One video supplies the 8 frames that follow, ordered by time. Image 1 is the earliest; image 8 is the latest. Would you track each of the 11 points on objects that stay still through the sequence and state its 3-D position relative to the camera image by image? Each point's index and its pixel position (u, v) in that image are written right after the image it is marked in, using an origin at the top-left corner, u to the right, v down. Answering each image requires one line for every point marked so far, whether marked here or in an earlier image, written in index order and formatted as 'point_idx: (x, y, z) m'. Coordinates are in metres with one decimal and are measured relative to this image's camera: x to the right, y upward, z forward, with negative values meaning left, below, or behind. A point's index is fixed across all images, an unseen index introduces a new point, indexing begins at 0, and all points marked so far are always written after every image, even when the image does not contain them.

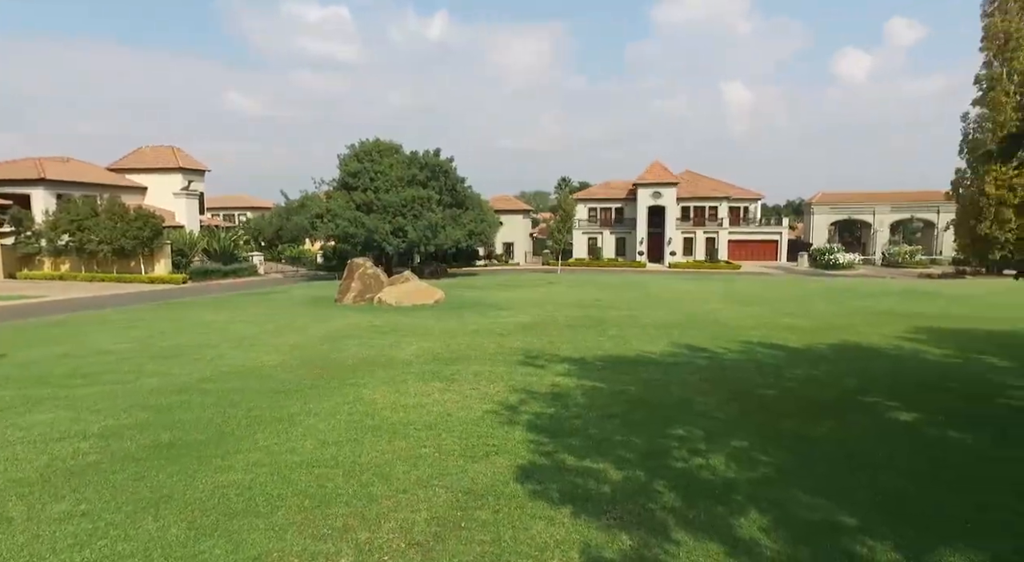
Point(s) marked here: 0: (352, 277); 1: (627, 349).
0: (-4.9, +0.1, +19.8) m
1: (+2.0, -1.2, +11.2) m
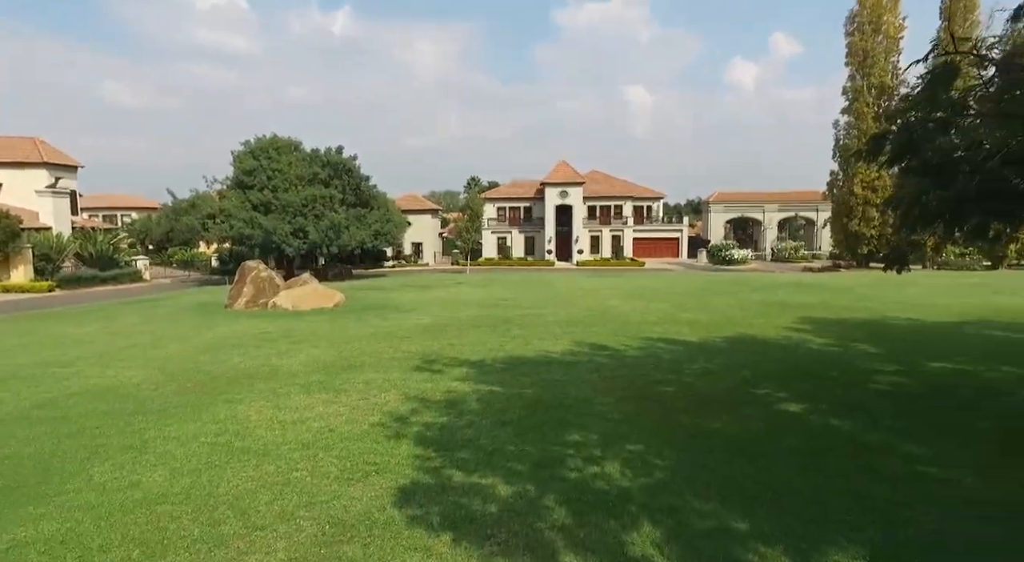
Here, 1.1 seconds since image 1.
0: (-7.8, 0.0, +18.6) m
1: (+0.3, -1.2, +11.0) m
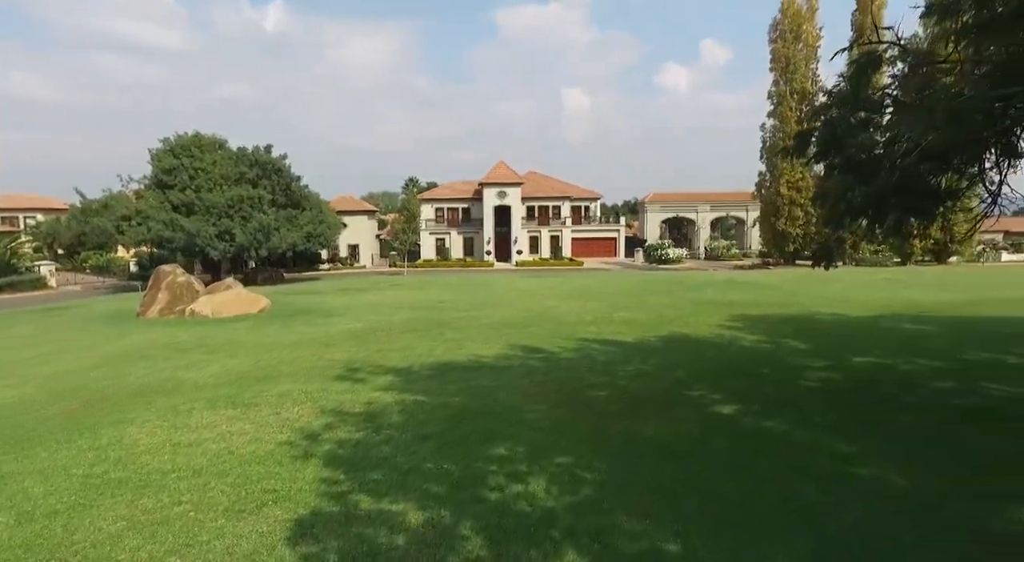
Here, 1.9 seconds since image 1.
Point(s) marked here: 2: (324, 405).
0: (-9.6, -0.2, +17.4) m
1: (-0.8, -1.2, +10.6) m
2: (-2.0, -1.3, +6.9) m
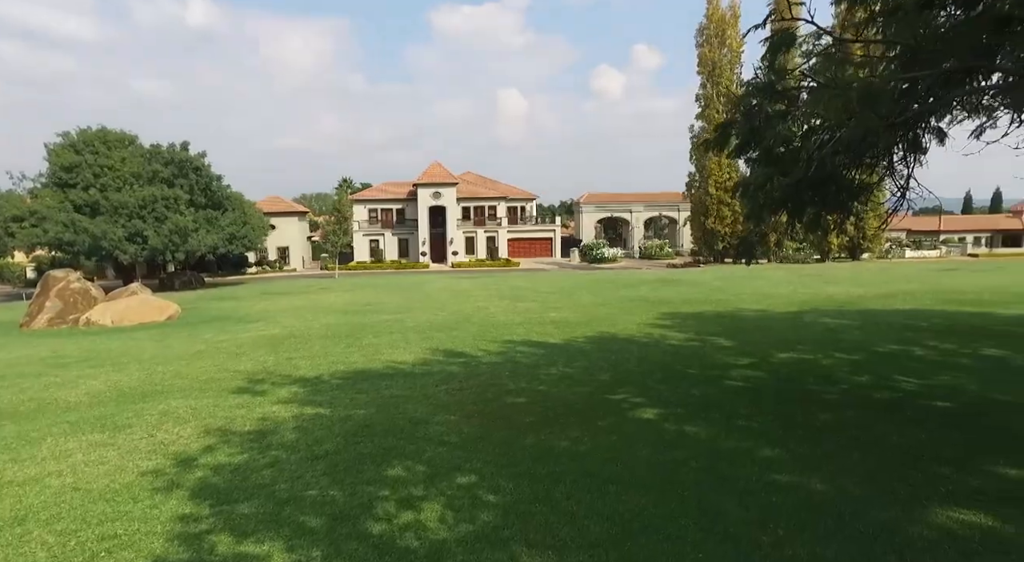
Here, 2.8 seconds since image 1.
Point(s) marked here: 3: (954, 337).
0: (-11.5, -0.3, +15.9) m
1: (-2.1, -1.2, +10.0) m
2: (-2.9, -1.4, +6.2) m
3: (+8.7, -1.1, +12.6) m
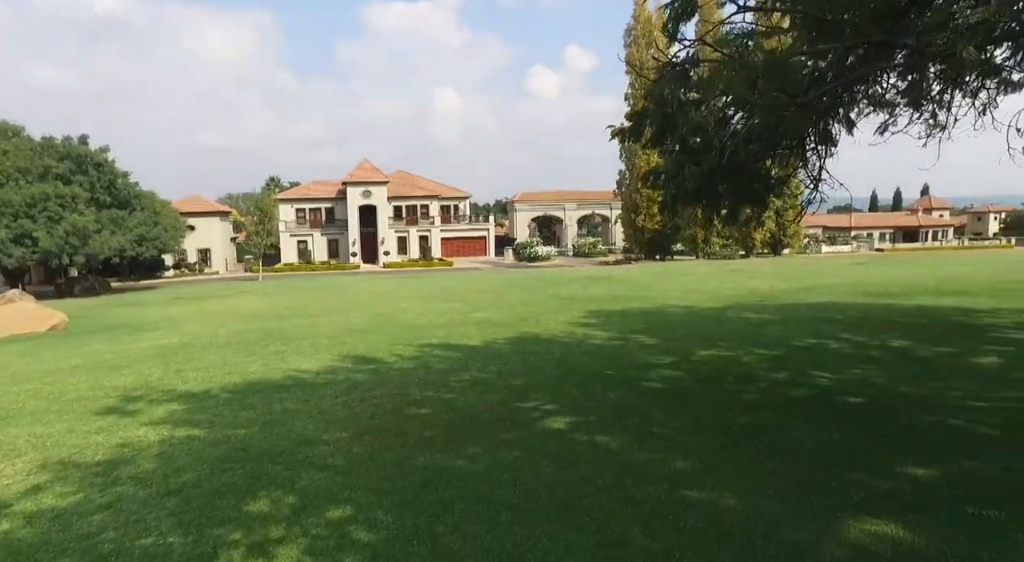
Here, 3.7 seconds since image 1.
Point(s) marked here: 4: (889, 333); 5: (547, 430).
0: (-13.3, -0.5, +14.2) m
1: (-3.4, -1.3, +9.2) m
2: (-3.8, -1.4, +5.3) m
3: (+7.1, -1.0, +12.8) m
4: (+7.2, -1.0, +12.2) m
5: (+0.3, -1.3, +5.6) m
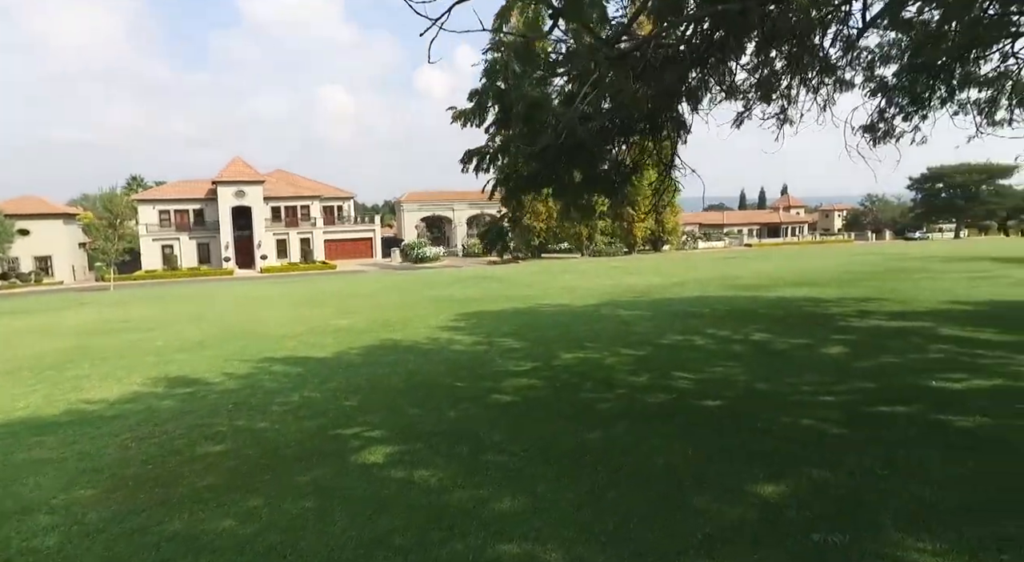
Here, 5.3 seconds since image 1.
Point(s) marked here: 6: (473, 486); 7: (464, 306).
0: (-16.0, -0.9, +10.8) m
1: (-5.3, -1.4, +7.6) m
2: (-5.1, -1.6, +3.7) m
3: (+4.4, -0.8, +12.9) m
4: (+4.6, -0.9, +12.3) m
5: (-1.1, -1.3, +4.6) m
6: (-0.3, -1.3, +4.2) m
7: (-1.7, -0.8, +19.5) m
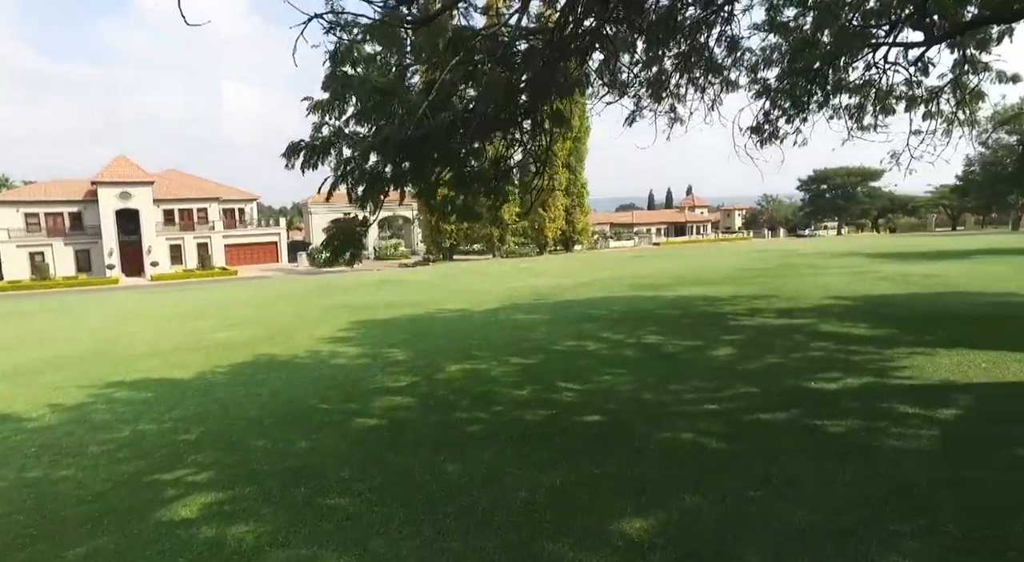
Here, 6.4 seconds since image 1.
0: (-17.6, -1.4, +8.0) m
1: (-6.6, -1.6, +6.2) m
2: (-5.9, -1.7, +2.4) m
3: (+2.3, -0.9, +12.8) m
4: (+2.5, -0.9, +12.2) m
5: (-2.1, -1.4, +3.8) m
6: (-1.2, -1.4, +3.5) m
7: (-4.6, -1.0, +18.5) m
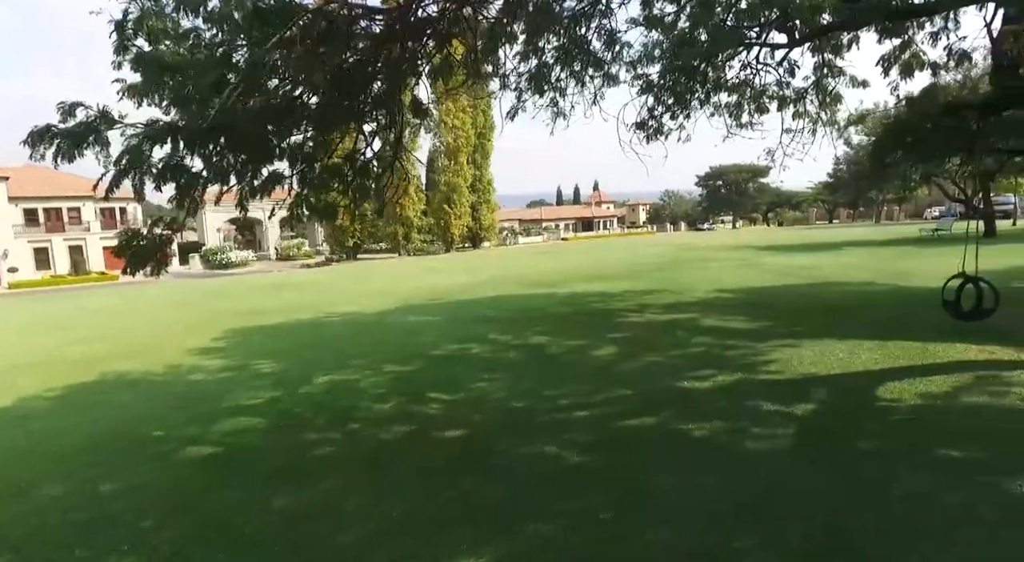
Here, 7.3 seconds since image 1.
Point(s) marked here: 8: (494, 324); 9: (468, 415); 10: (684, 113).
0: (-19.0, -1.8, +5.0) m
1: (-7.8, -1.8, +4.8) m
2: (-6.6, -1.9, +1.1) m
3: (+0.1, -0.9, +12.5) m
4: (+0.4, -0.9, +12.0) m
5: (-3.0, -1.5, +3.0) m
6: (-2.1, -1.5, +2.8) m
7: (-7.6, -1.1, +17.2) m
8: (-0.4, -0.9, +12.9) m
9: (-0.4, -1.3, +6.1) m
10: (+2.1, +2.2, +8.4) m
